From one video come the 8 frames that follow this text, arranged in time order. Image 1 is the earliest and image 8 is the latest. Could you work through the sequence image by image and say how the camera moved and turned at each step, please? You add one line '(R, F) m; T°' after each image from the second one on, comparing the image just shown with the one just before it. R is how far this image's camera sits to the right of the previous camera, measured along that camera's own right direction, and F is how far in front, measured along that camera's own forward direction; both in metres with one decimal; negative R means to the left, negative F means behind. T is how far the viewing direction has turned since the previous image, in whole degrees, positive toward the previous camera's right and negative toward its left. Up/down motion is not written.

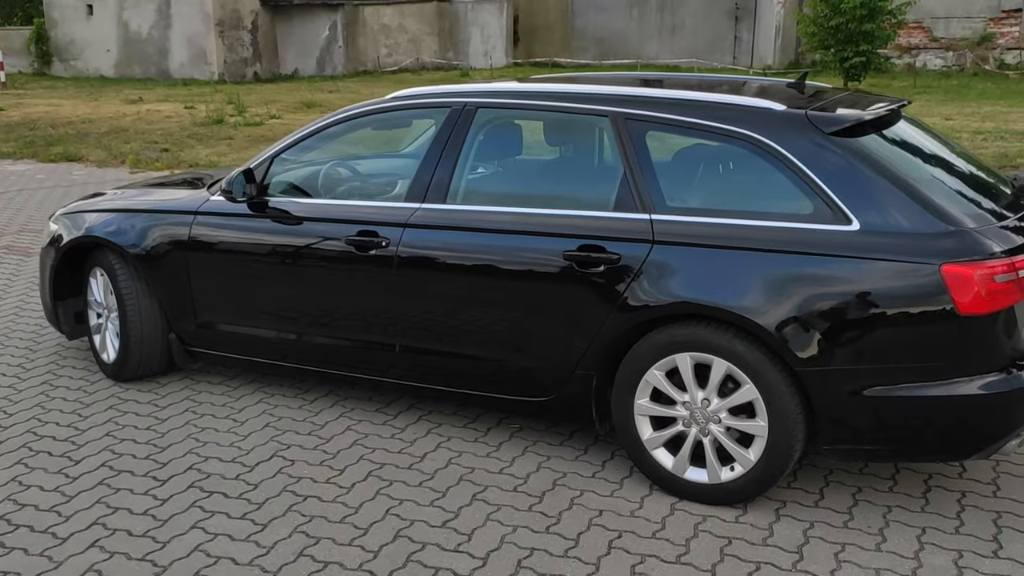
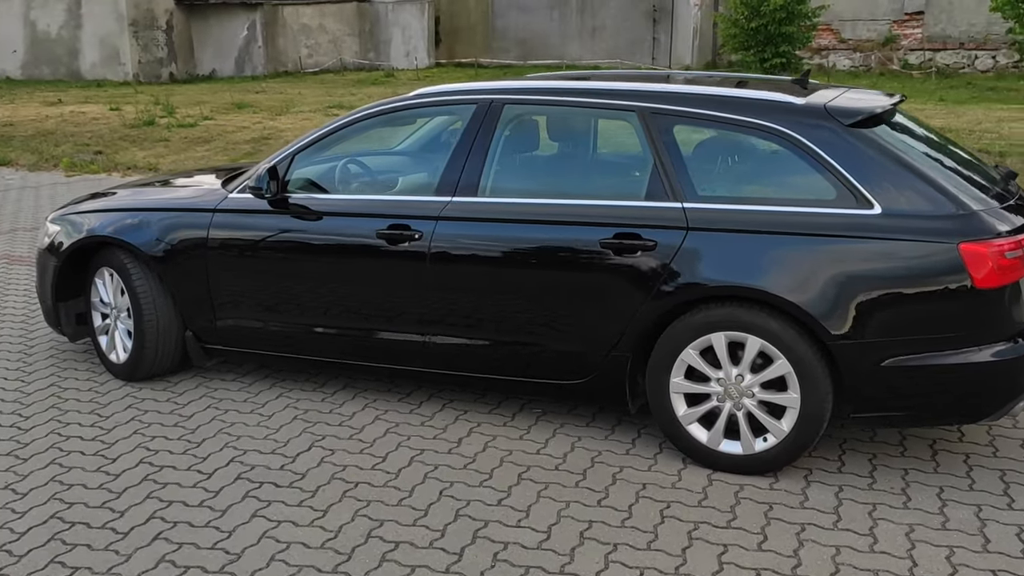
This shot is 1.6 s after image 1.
(-0.5, -0.1) m; +5°
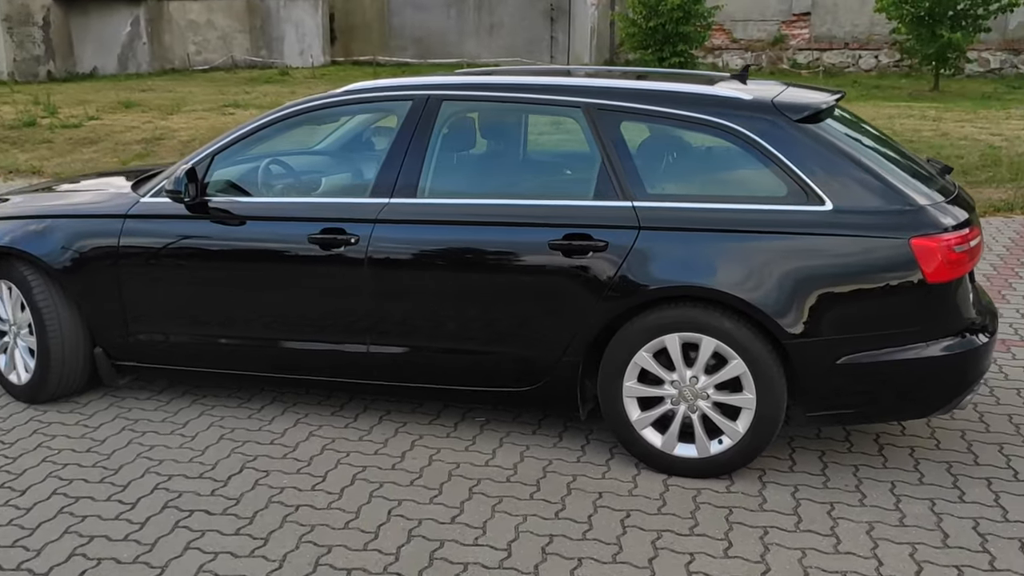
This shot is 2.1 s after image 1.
(-0.2, +0.2) m; +6°
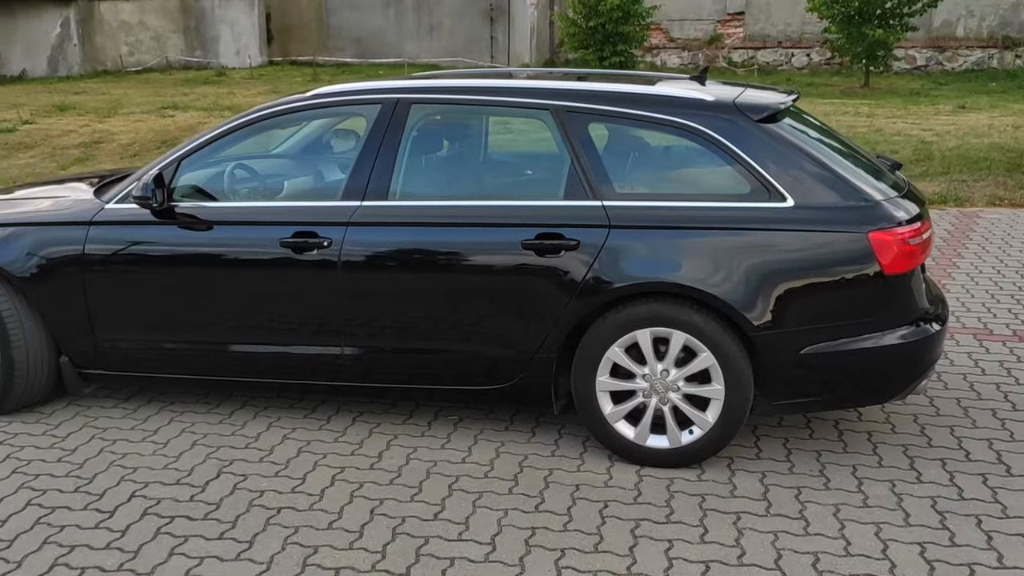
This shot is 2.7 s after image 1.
(-0.1, -0.1) m; +4°
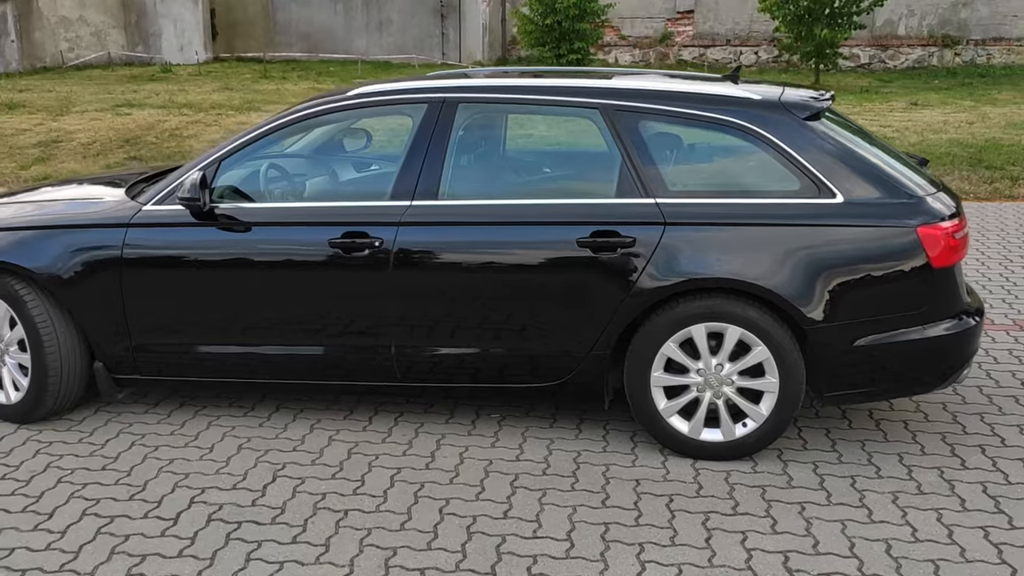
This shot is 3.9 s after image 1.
(-0.5, 0.0) m; +4°
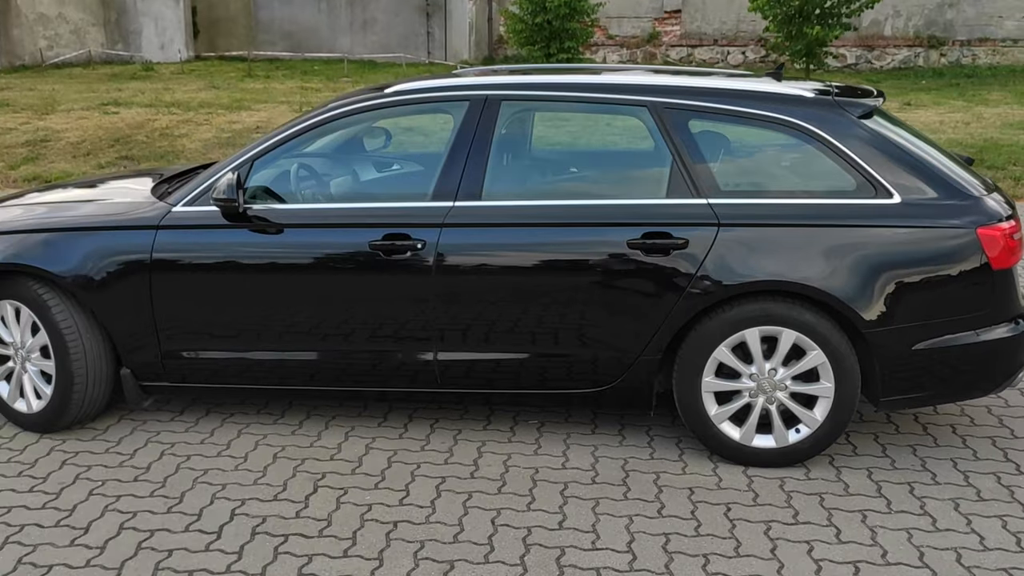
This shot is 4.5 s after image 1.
(-0.3, +0.1) m; +1°
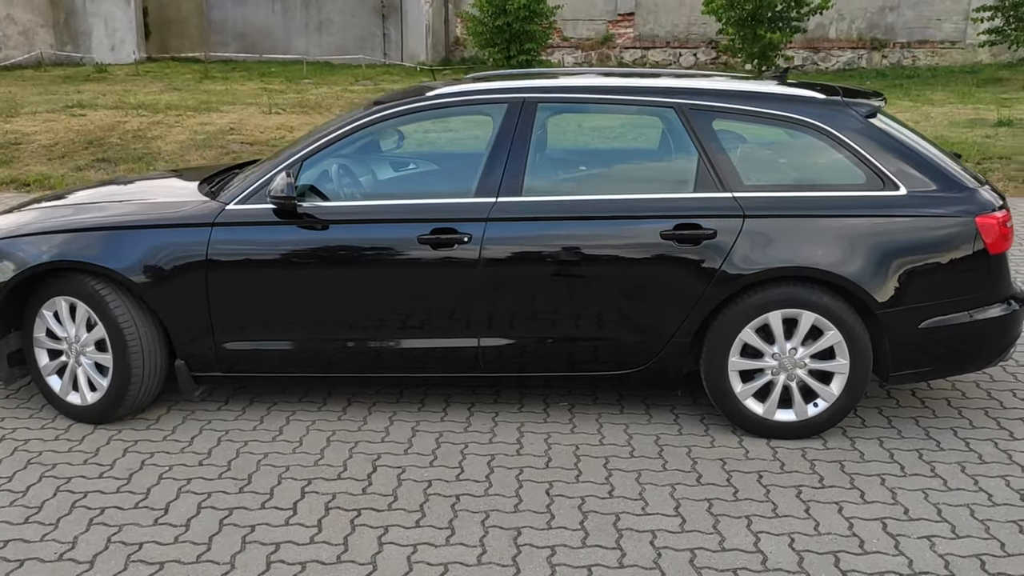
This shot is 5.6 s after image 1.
(-0.4, -0.3) m; +3°
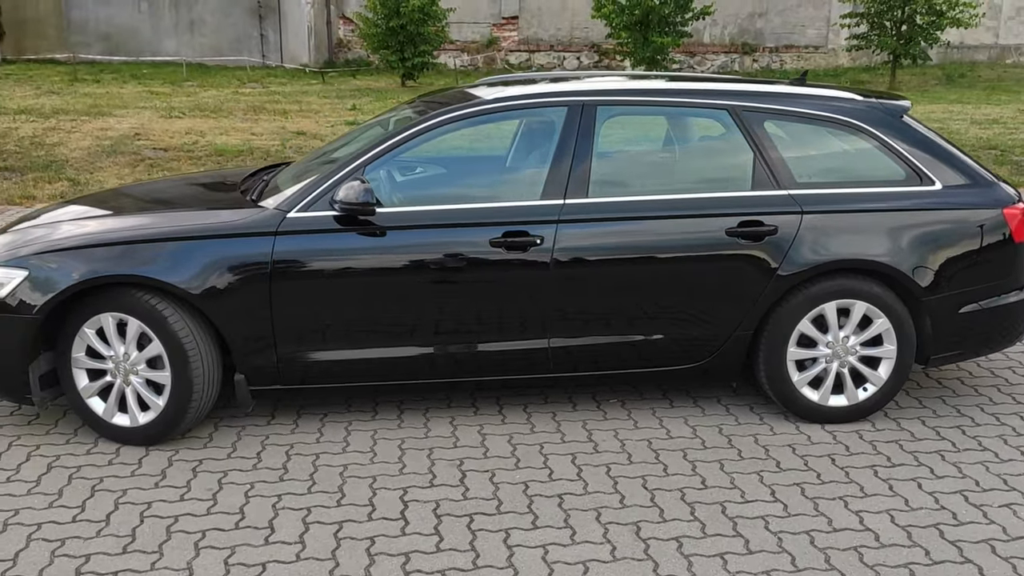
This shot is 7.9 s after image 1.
(-0.9, 0.0) m; +9°
